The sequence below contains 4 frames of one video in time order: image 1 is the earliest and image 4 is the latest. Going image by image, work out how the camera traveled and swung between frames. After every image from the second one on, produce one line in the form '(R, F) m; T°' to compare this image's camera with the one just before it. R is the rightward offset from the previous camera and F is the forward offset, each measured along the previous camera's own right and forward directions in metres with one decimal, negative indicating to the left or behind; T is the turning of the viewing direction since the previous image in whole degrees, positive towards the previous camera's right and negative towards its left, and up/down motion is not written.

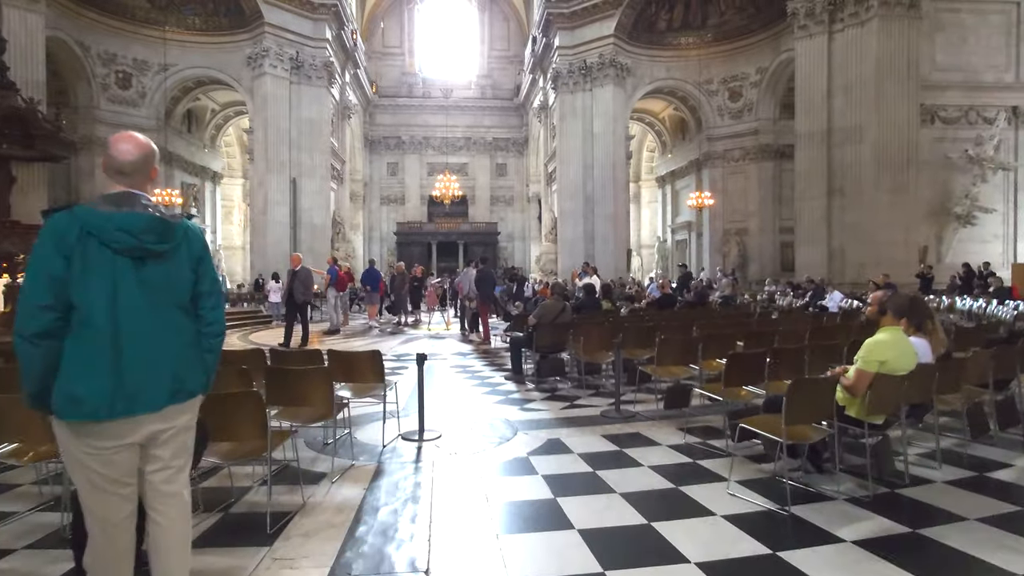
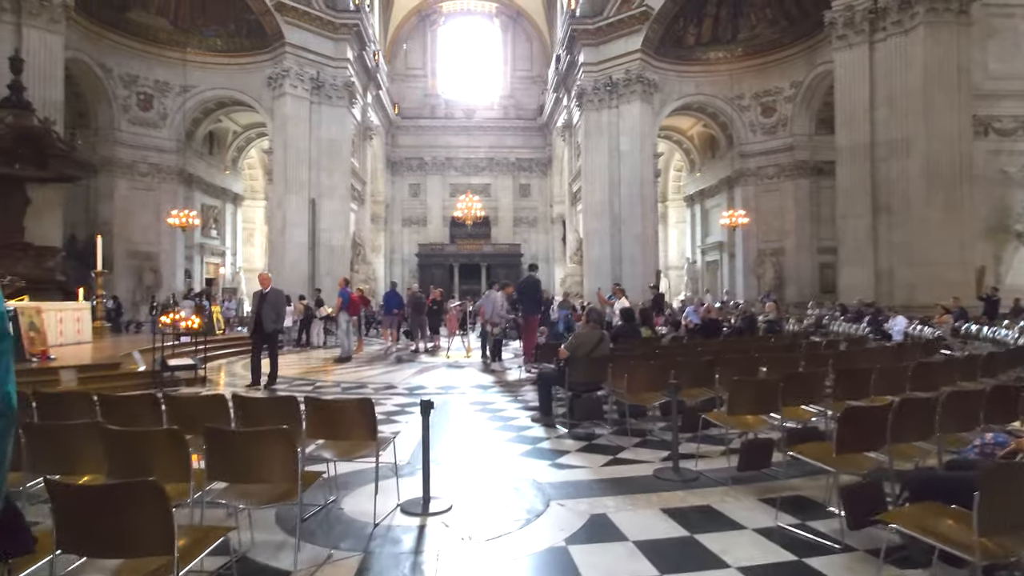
(0.0, +1.0) m; -2°
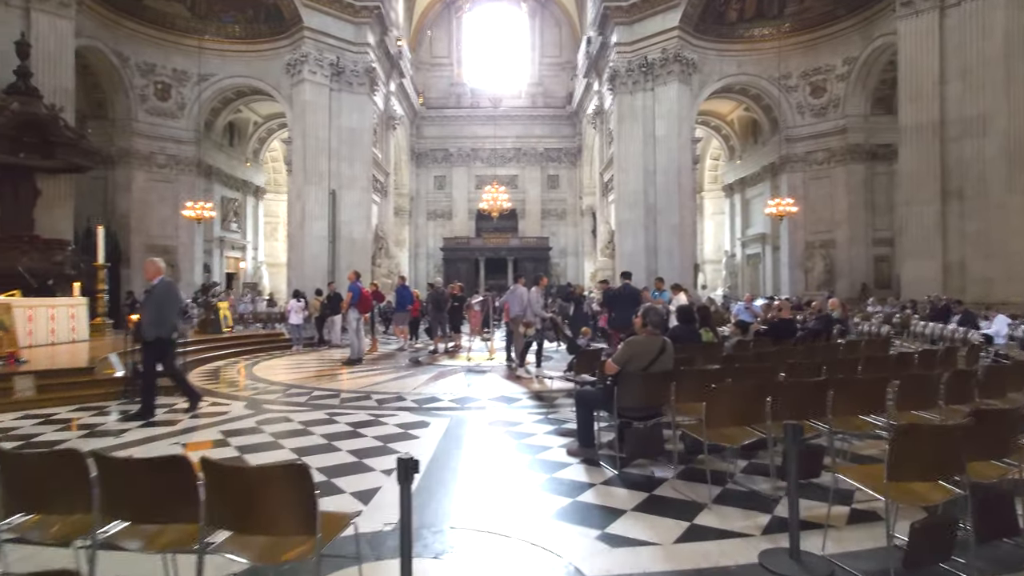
(0.0, +1.4) m; -3°
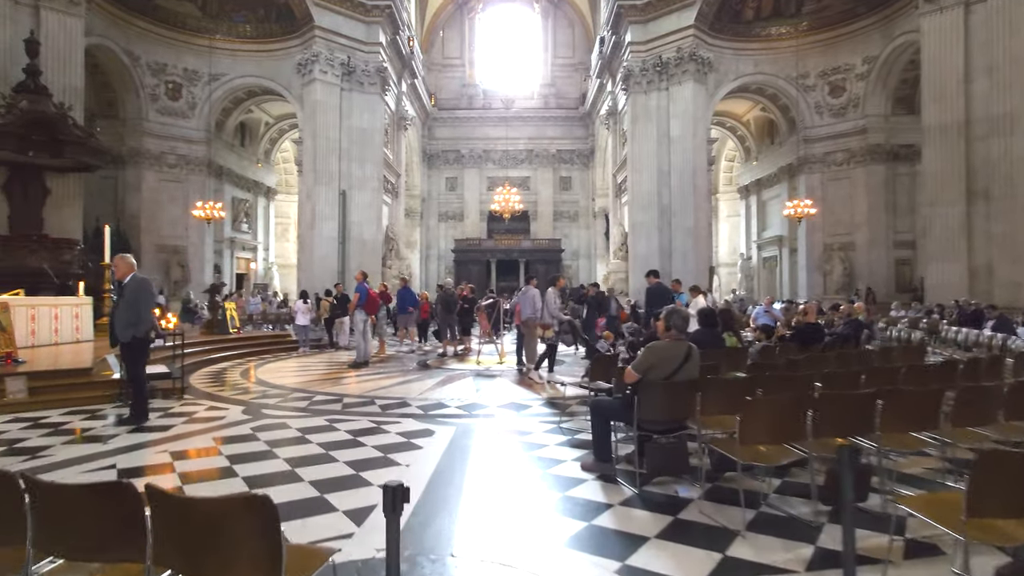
(0.0, +0.4) m; -1°
